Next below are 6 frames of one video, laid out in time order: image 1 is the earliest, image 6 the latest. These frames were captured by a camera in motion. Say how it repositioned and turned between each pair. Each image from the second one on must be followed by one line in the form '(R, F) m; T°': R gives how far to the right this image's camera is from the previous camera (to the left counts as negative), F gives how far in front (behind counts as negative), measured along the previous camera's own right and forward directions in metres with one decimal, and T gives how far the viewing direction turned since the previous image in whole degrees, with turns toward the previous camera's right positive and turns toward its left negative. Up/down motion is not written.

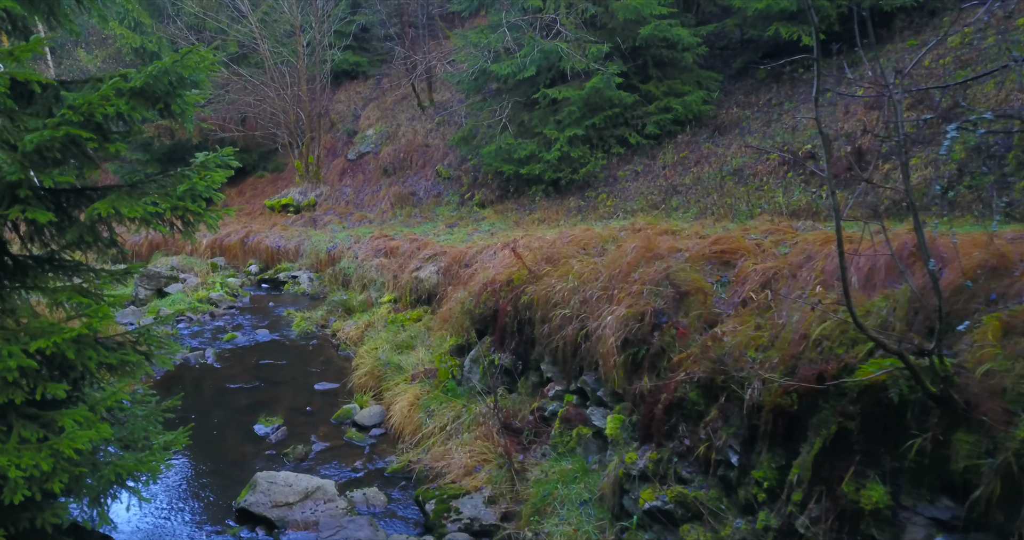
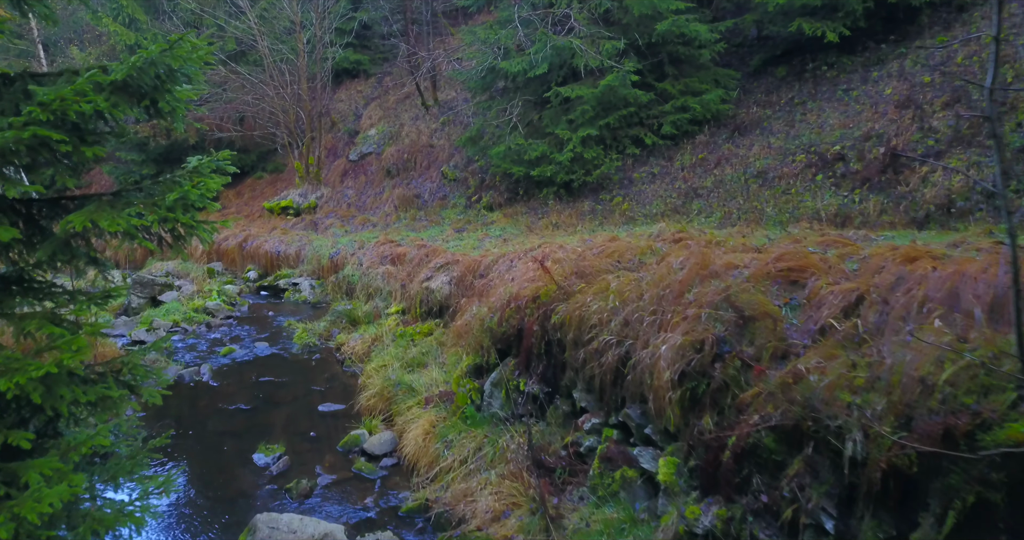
(-0.3, +0.6) m; 0°
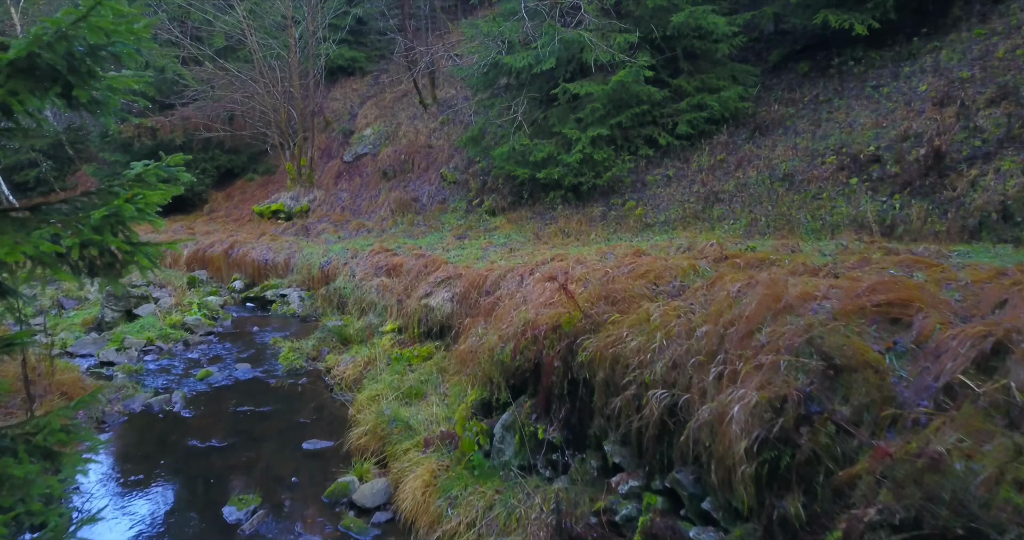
(-0.1, +0.9) m; 0°
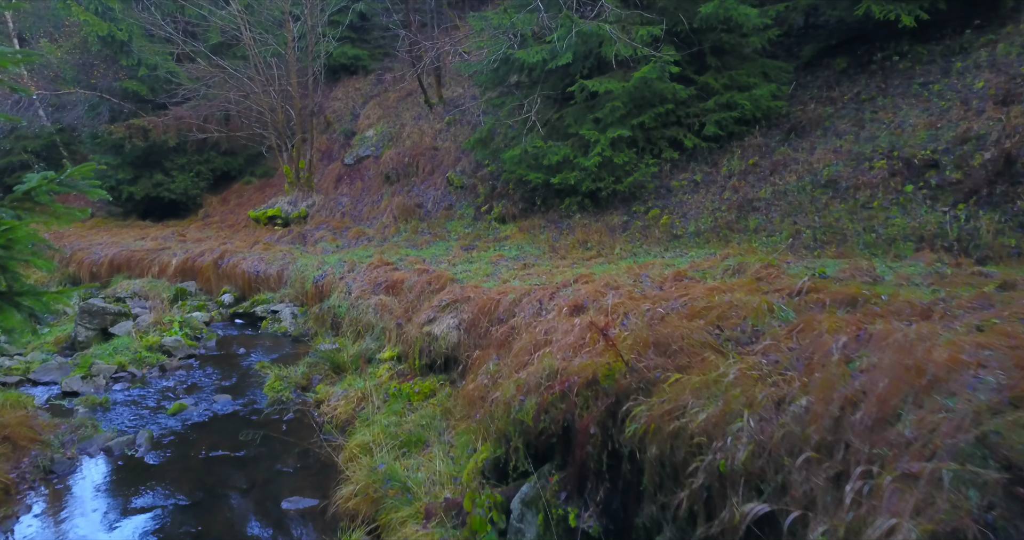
(-0.1, +1.0) m; -1°
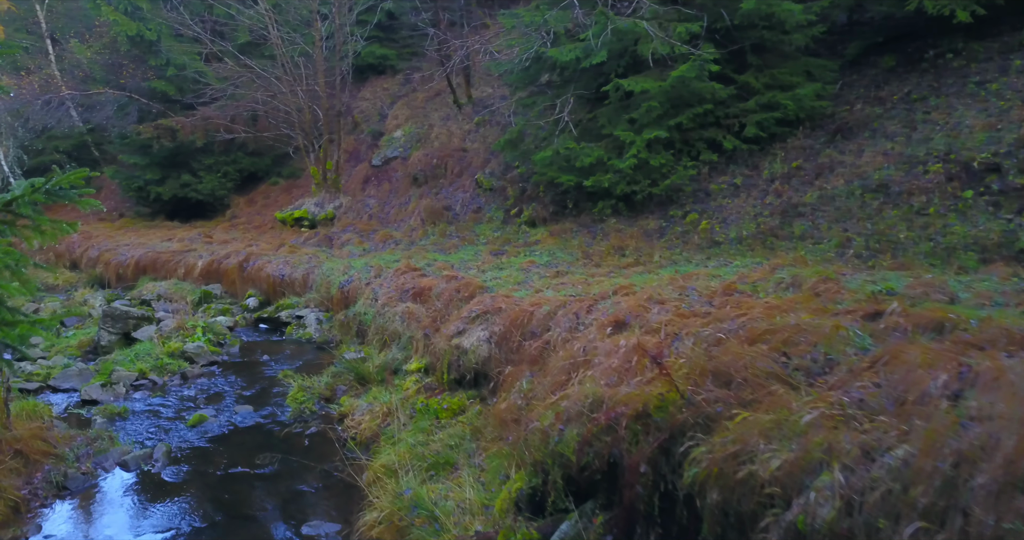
(-0.1, +0.3) m; -2°
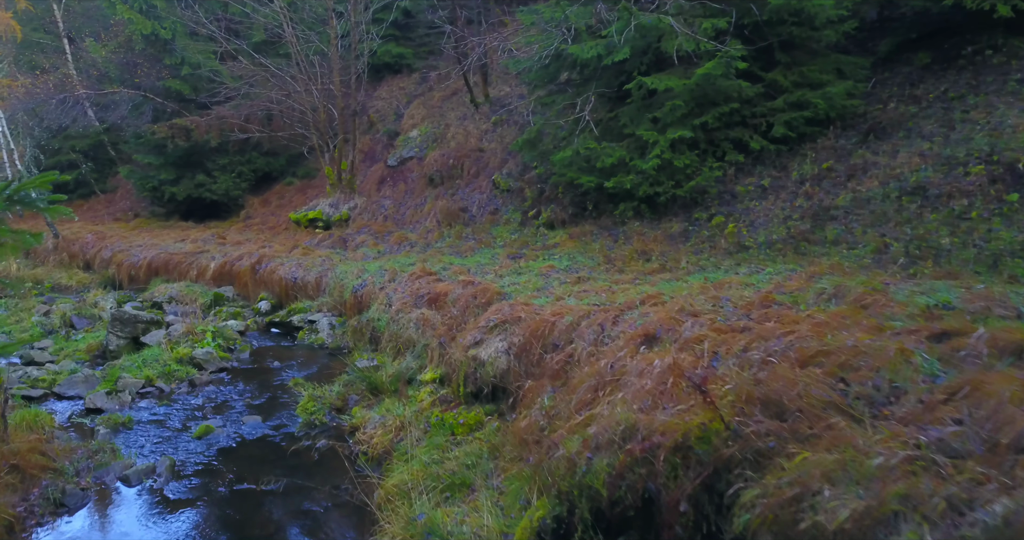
(-0.1, +0.3) m; -1°
